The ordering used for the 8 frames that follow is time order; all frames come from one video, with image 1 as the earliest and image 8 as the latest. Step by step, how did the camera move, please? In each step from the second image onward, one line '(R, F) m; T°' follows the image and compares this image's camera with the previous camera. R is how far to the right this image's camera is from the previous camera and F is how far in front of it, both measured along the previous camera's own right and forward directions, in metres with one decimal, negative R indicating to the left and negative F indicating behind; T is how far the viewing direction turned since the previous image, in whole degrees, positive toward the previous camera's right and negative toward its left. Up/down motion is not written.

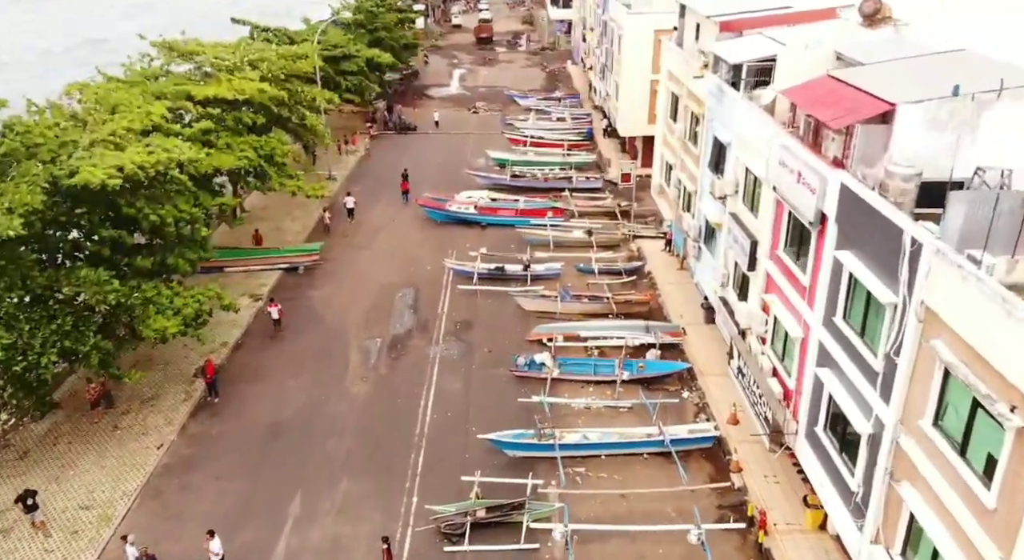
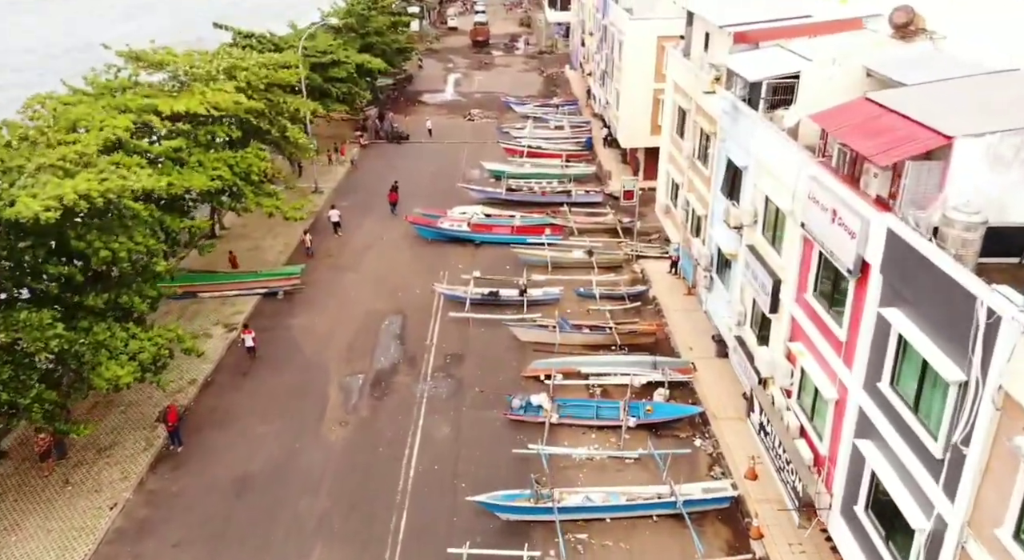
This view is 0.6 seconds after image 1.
(+0.1, +2.5) m; 0°
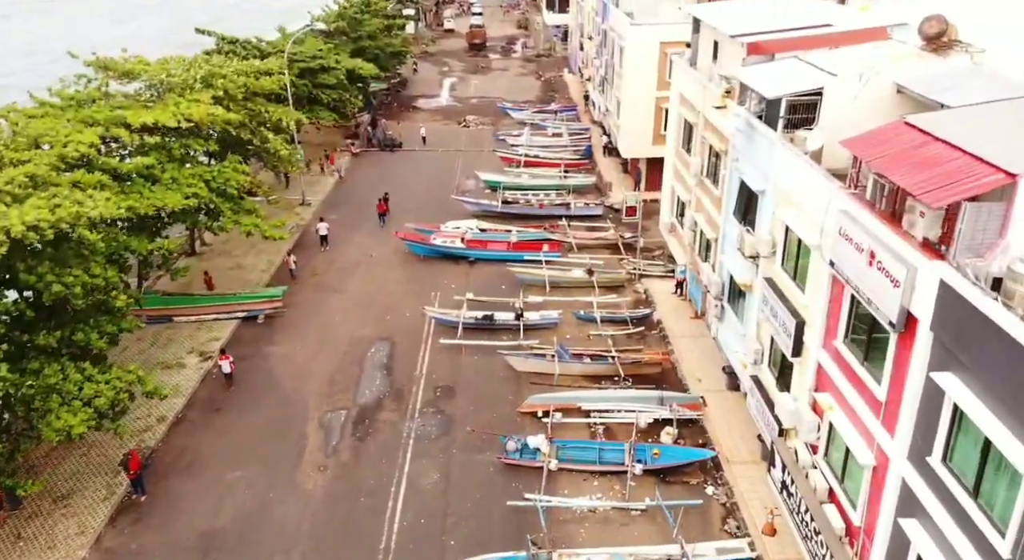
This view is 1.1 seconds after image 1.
(+0.1, +2.1) m; 0°
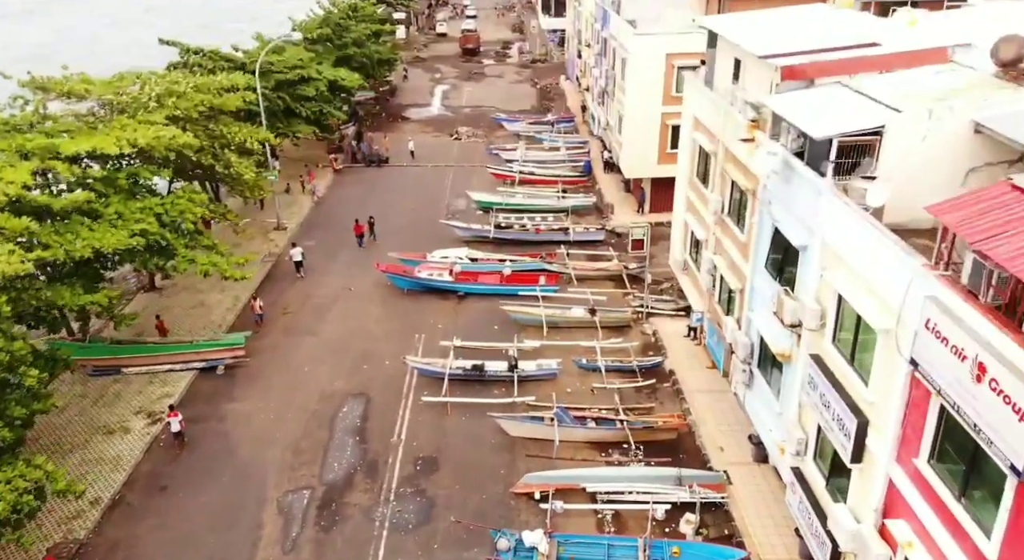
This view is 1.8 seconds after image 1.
(+0.1, +3.7) m; 0°
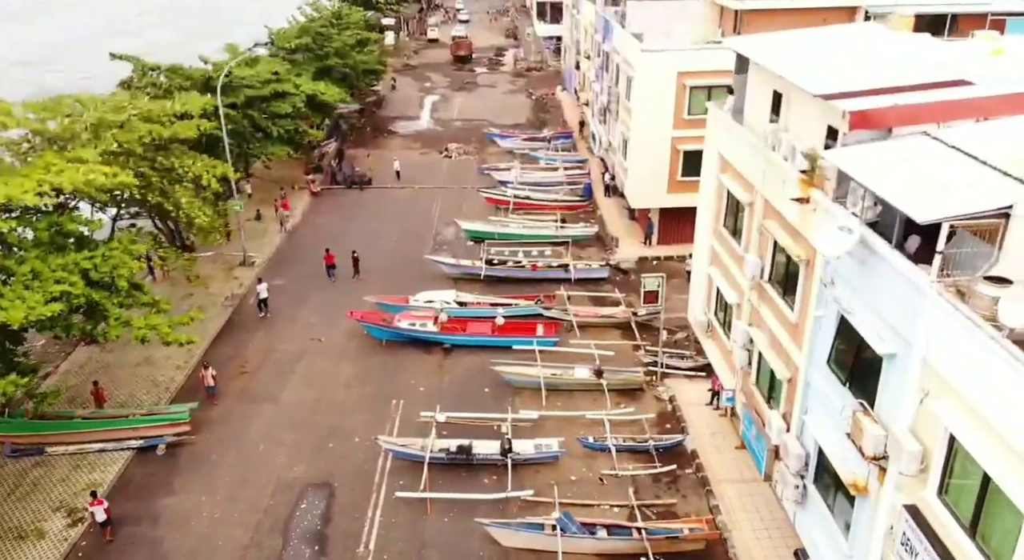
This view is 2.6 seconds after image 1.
(0.0, +4.3) m; 0°
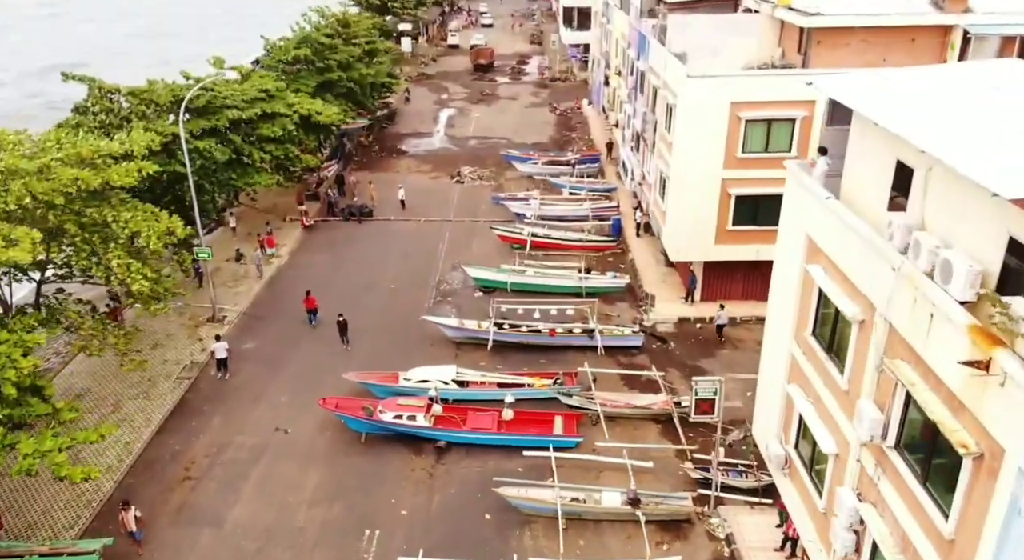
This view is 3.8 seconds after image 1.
(+0.2, +6.2) m; -1°
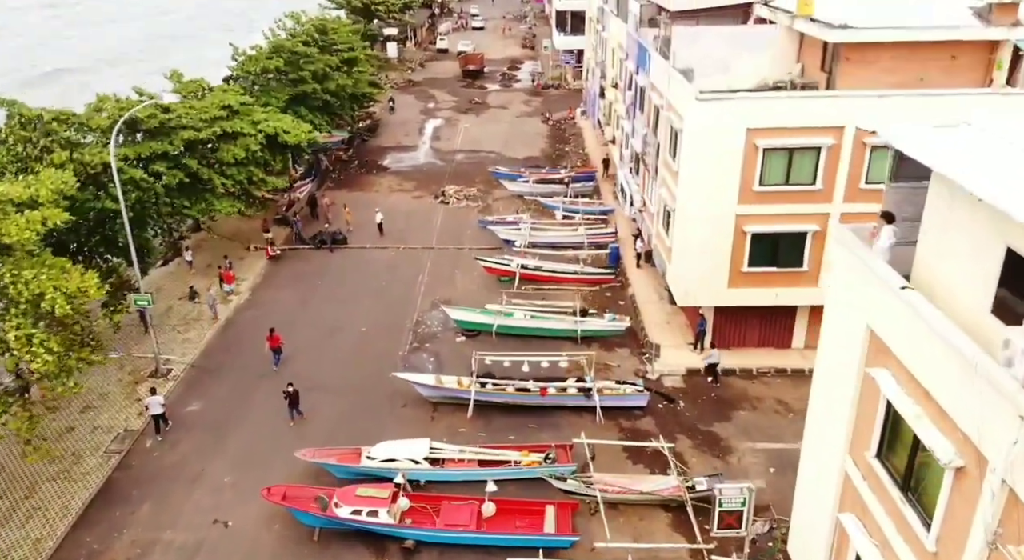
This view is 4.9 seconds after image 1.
(+0.3, +4.1) m; 0°
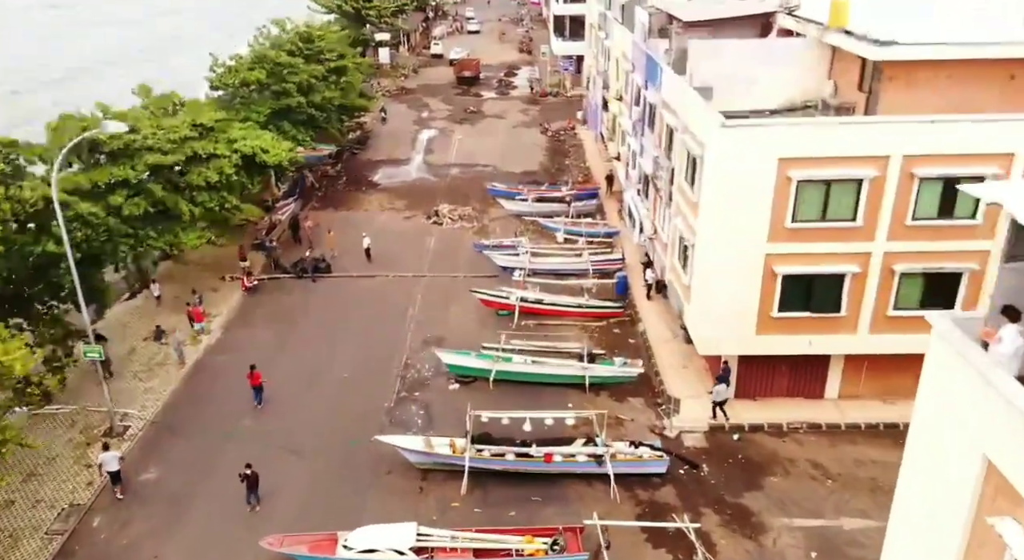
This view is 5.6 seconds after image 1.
(-0.1, +3.3) m; 0°
